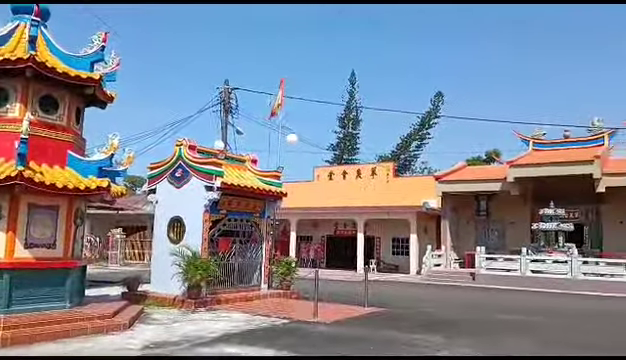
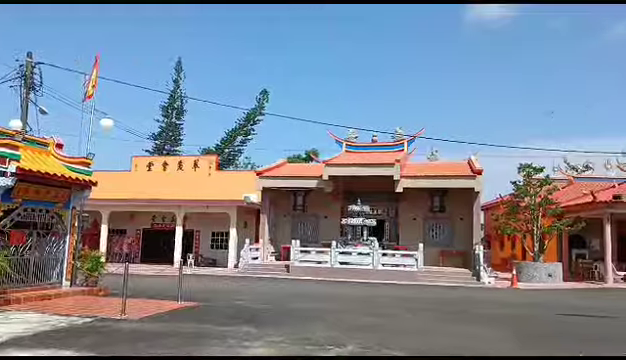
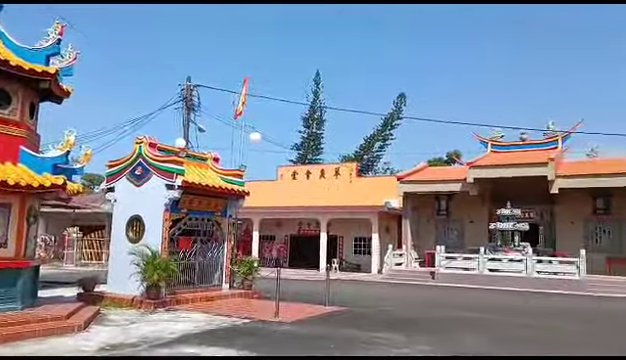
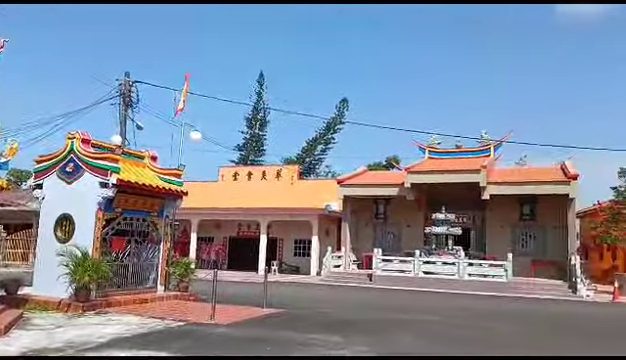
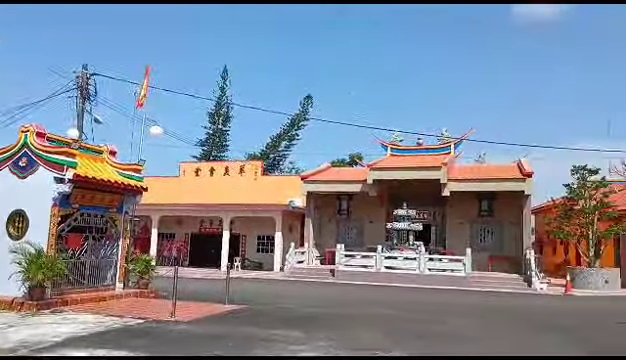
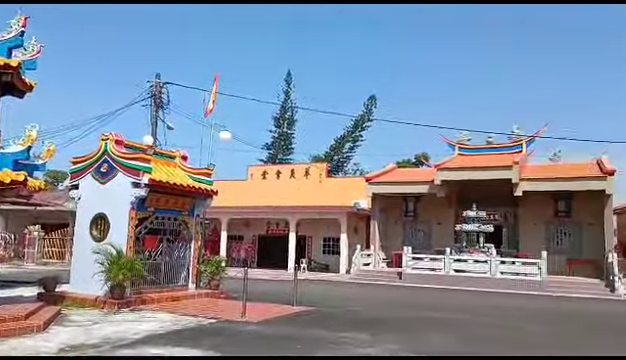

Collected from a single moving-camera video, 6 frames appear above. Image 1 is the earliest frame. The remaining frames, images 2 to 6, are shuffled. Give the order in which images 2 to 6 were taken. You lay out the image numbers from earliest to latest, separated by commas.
3, 6, 4, 5, 2
